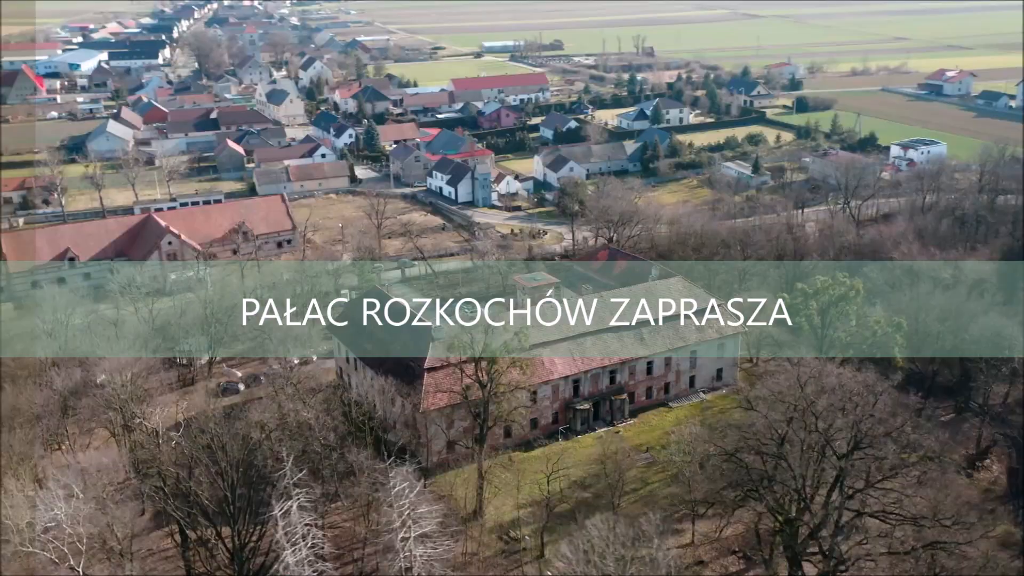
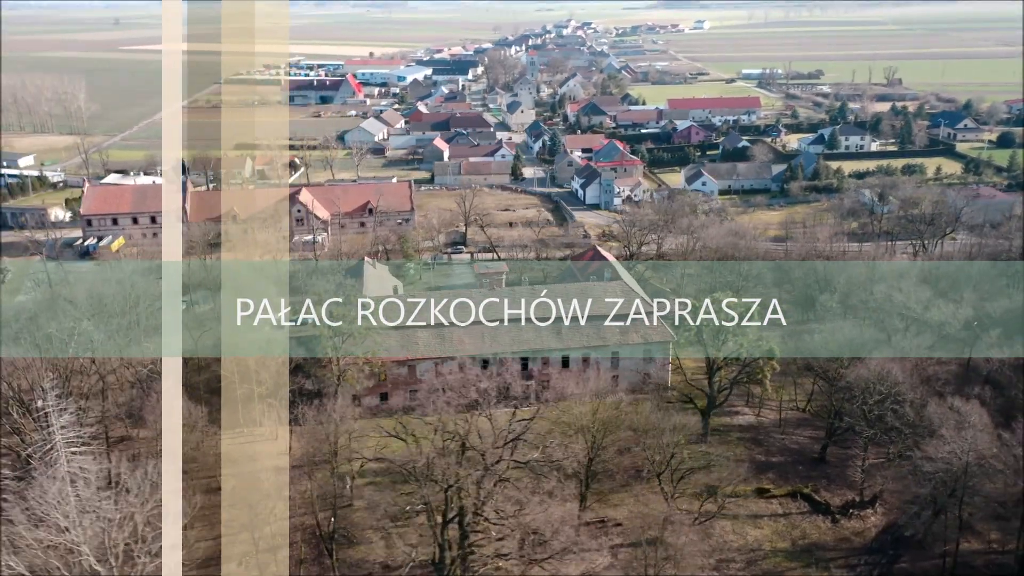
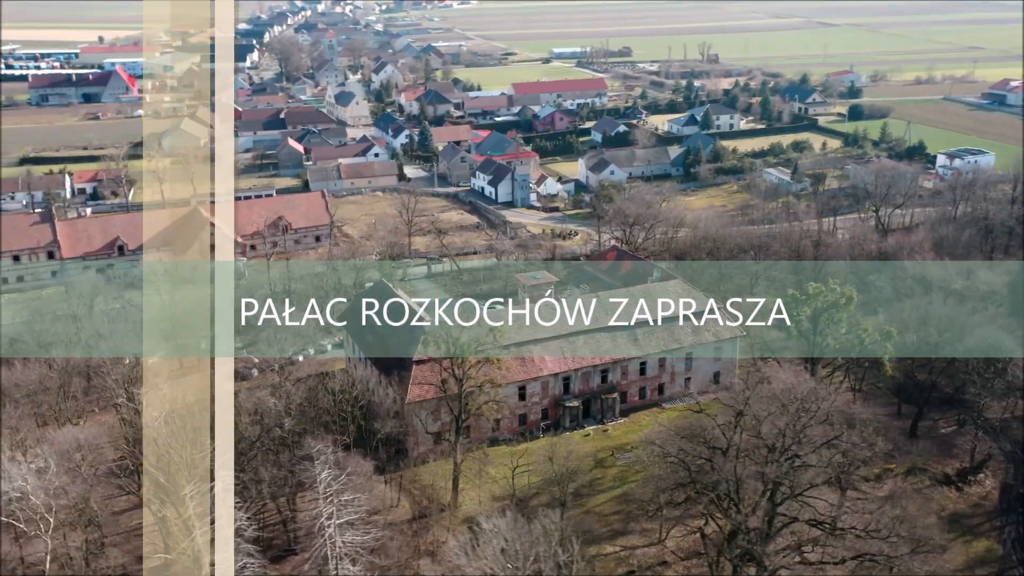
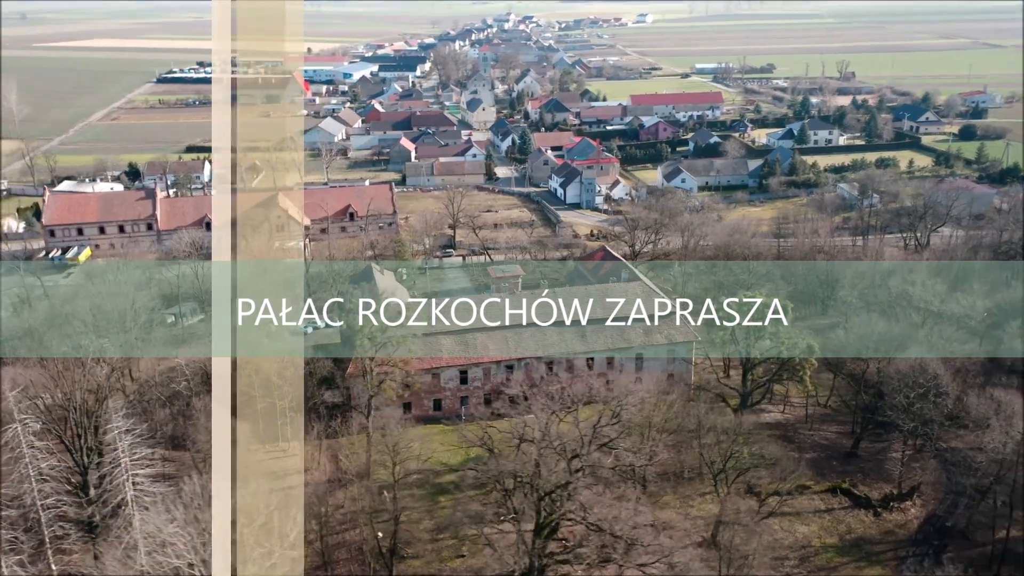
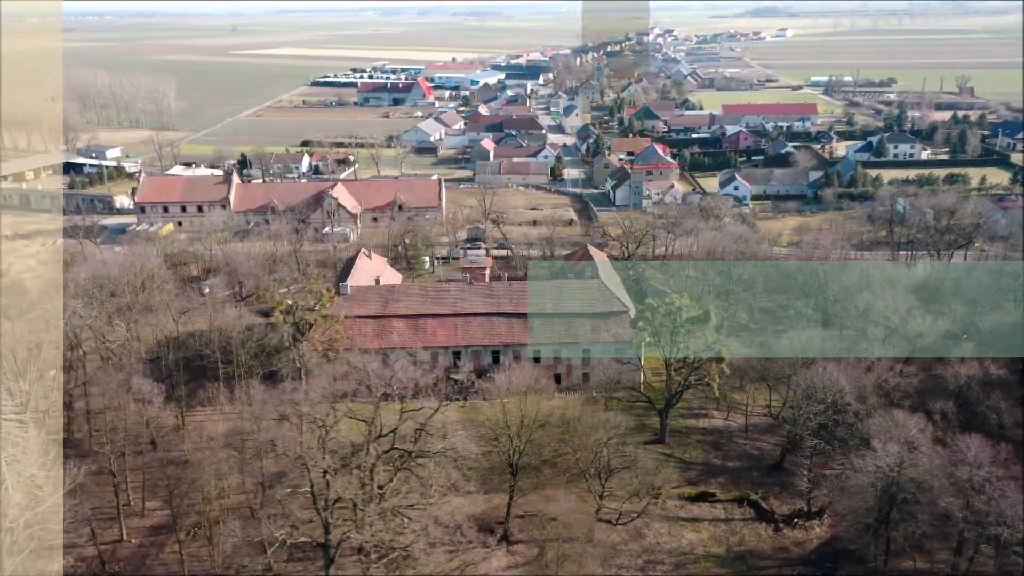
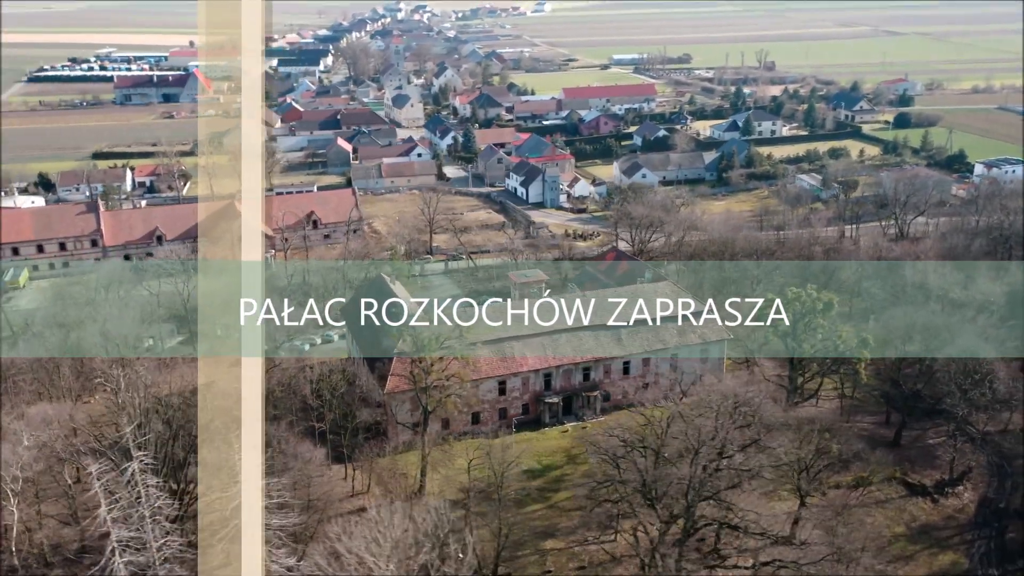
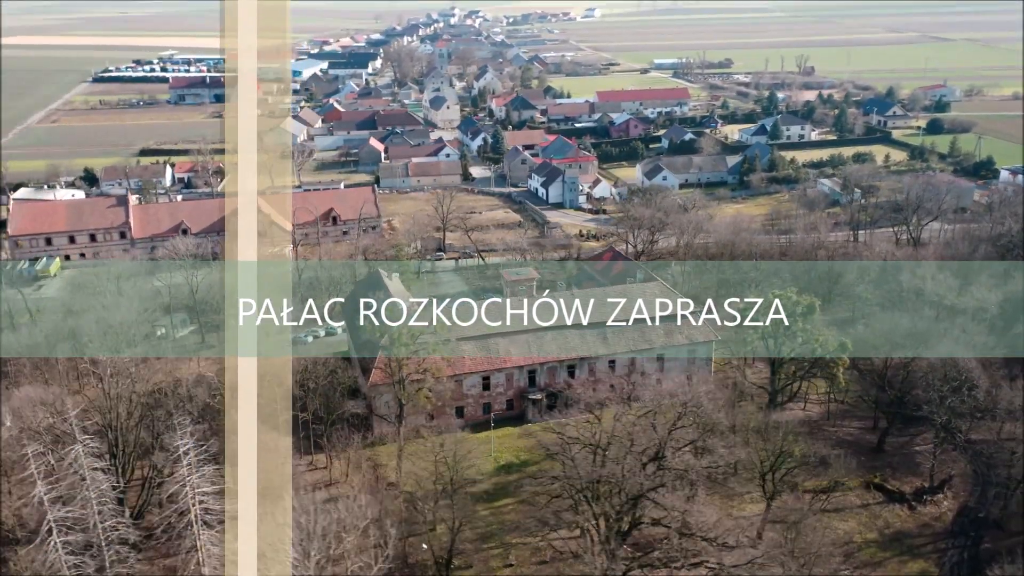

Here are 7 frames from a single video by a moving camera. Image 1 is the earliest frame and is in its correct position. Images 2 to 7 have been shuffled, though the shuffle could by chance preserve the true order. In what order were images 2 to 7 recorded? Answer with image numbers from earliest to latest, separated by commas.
3, 6, 7, 4, 2, 5
